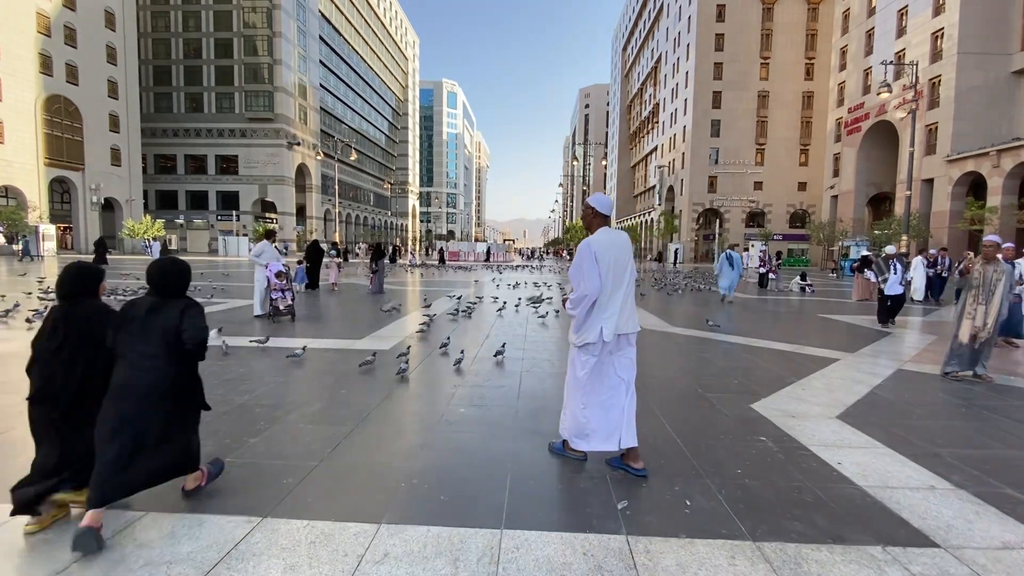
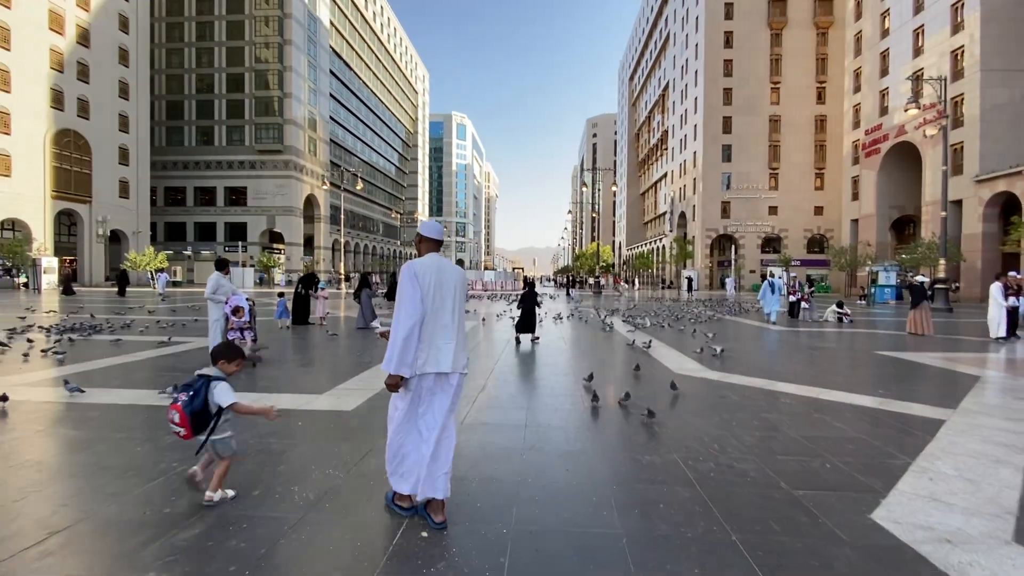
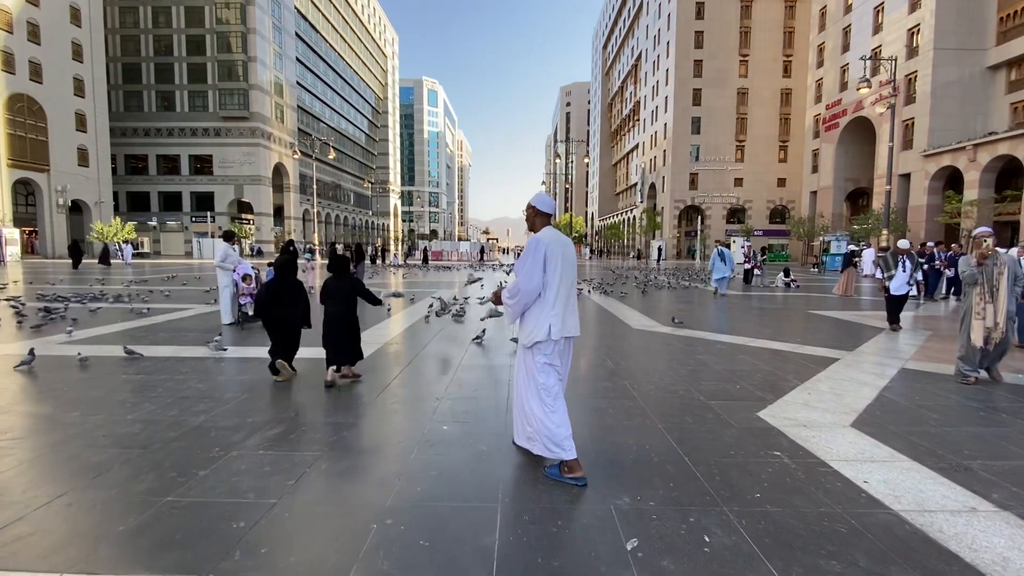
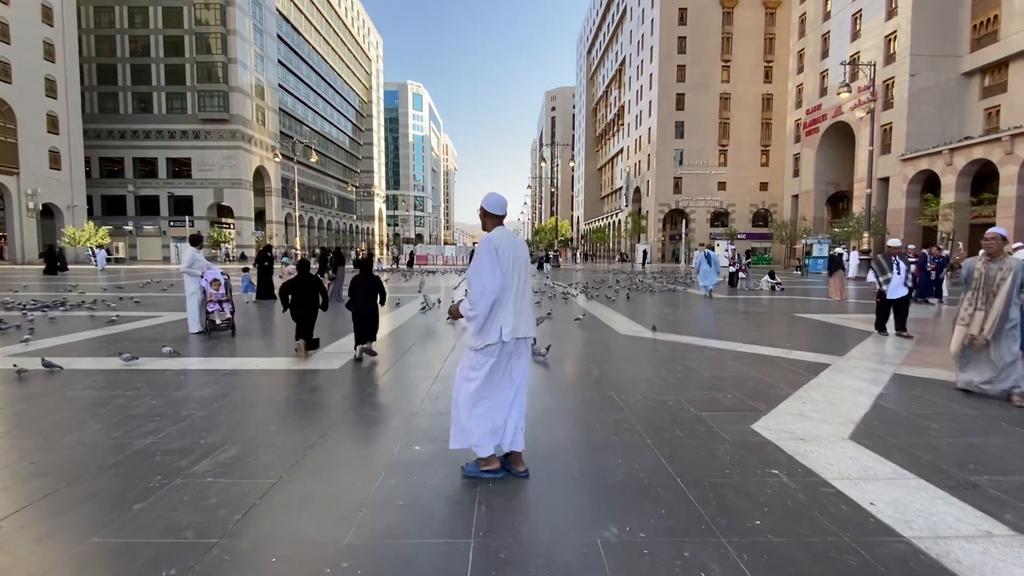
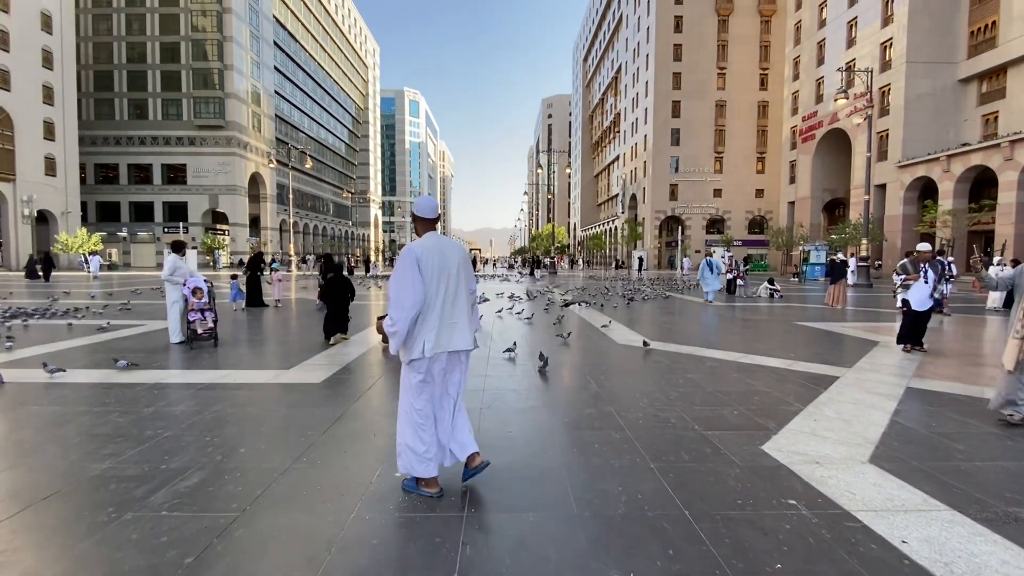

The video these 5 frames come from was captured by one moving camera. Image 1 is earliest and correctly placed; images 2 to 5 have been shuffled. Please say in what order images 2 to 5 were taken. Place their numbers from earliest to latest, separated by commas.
3, 4, 5, 2
